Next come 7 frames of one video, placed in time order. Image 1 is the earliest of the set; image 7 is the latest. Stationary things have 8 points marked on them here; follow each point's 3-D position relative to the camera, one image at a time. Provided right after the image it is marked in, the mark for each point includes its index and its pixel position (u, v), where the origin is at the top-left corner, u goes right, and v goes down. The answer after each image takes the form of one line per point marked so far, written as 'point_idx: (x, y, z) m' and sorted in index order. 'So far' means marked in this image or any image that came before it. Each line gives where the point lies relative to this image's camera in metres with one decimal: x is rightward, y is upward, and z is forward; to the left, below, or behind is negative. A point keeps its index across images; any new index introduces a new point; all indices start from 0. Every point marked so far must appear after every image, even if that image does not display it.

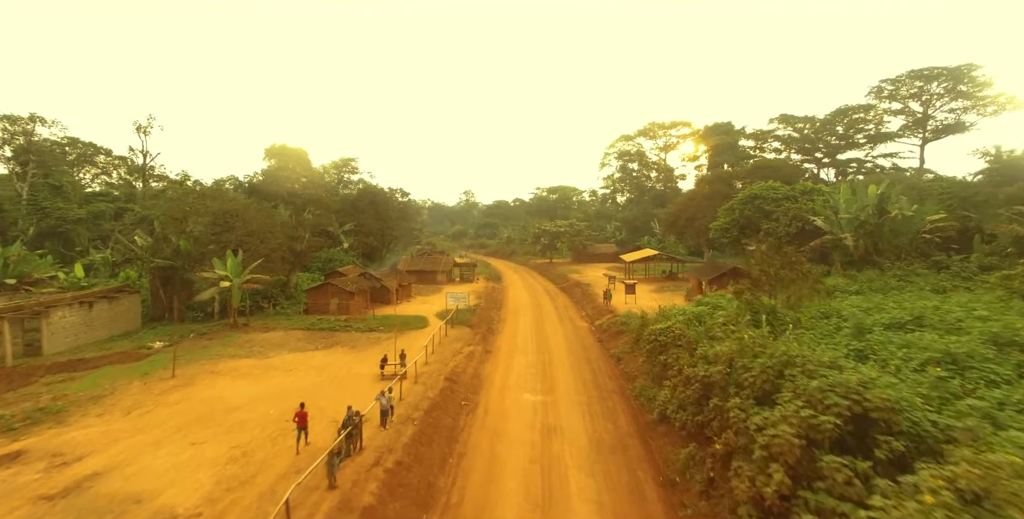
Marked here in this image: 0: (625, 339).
0: (+5.0, -3.6, +19.7) m
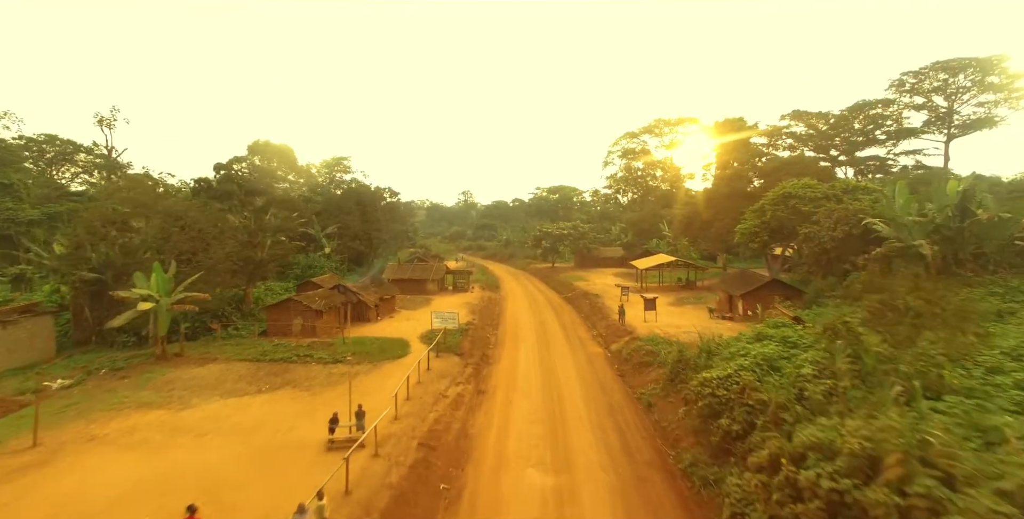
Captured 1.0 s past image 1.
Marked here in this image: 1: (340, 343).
0: (+5.0, -4.1, +15.6) m
1: (-7.6, -3.7, +19.8) m
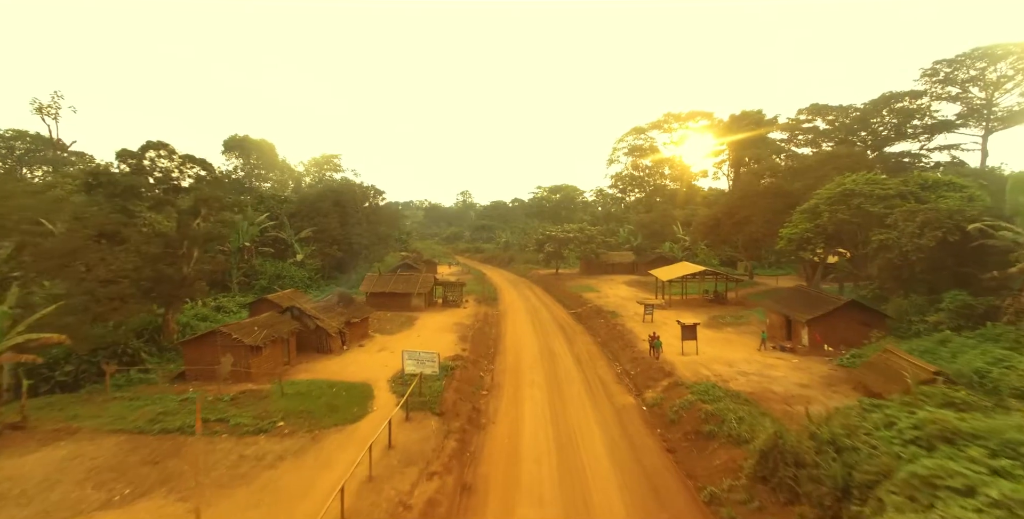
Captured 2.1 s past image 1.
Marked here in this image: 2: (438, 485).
0: (+5.0, -4.7, +10.3) m
1: (-7.5, -4.3, +14.4) m
2: (-1.6, -5.0, +10.0) m
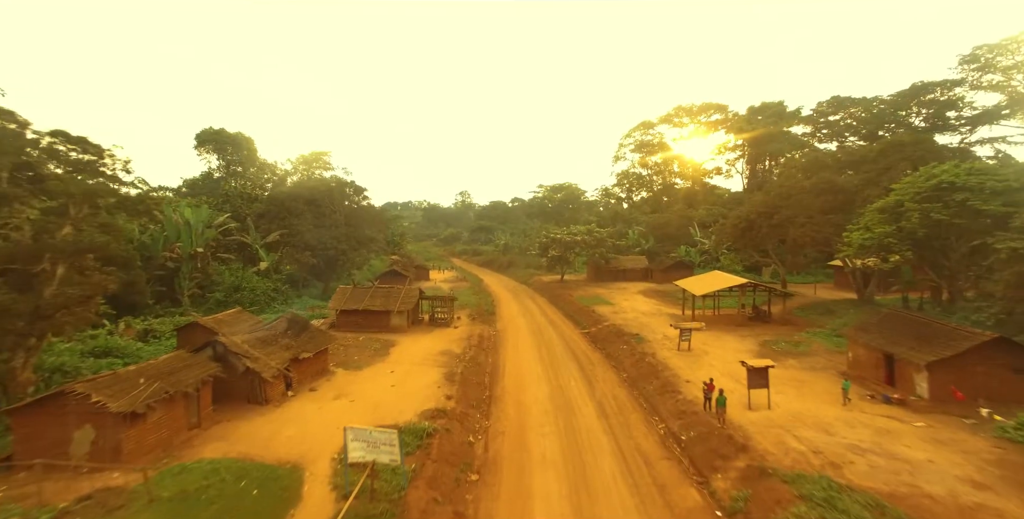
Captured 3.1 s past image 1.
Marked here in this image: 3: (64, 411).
0: (+5.0, -5.2, +4.9) m
1: (-7.5, -4.8, +9.1) m
2: (-1.6, -5.5, +4.7) m
3: (-10.4, -3.5, +10.5) m
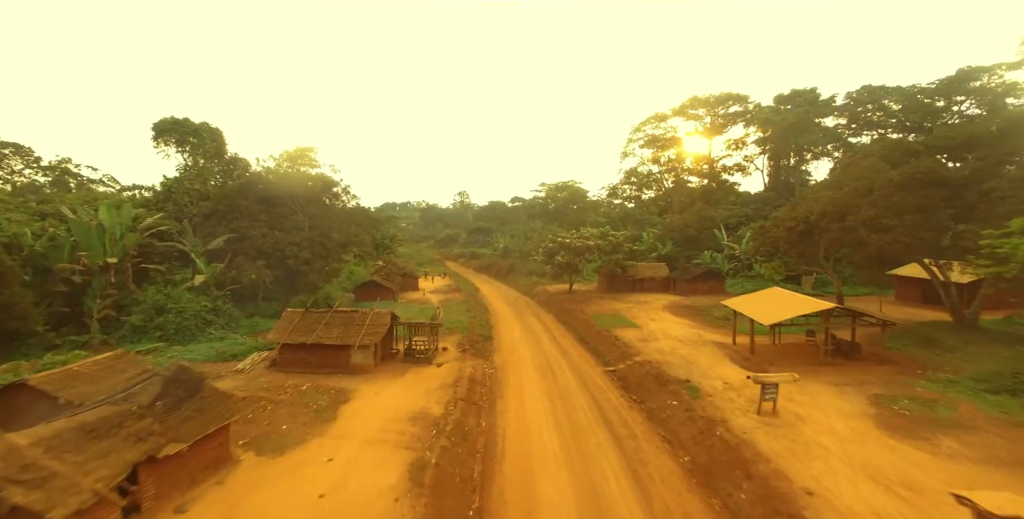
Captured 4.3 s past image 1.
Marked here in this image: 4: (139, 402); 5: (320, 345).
0: (+5.2, -5.9, -1.7) m
1: (-7.4, -5.5, +2.4) m
2: (-1.4, -6.2, -2.0) m
3: (-10.3, -4.2, +3.8) m
4: (-9.0, -3.4, +11.0) m
5: (-8.2, -3.6, +19.0) m
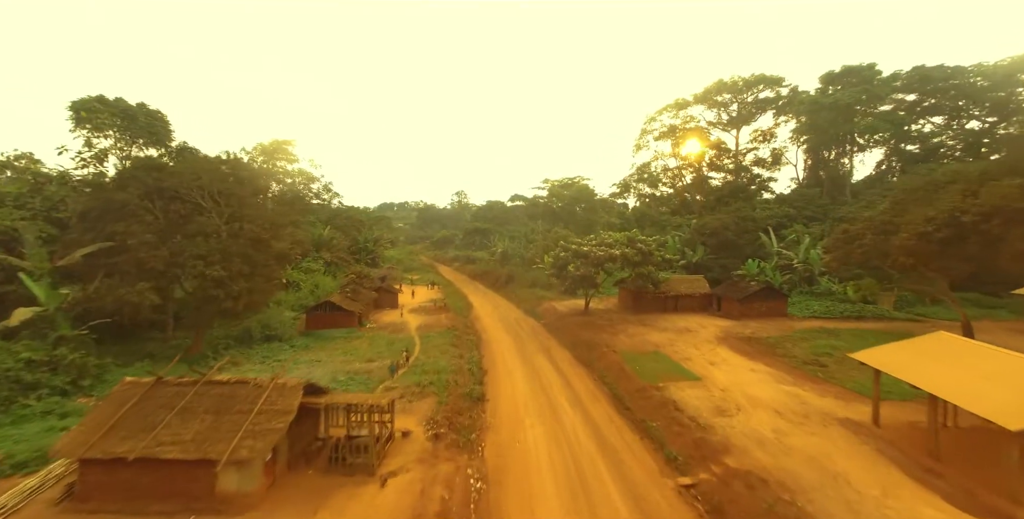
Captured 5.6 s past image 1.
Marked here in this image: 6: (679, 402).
0: (+5.3, -6.8, -10.9) m
1: (-7.2, -6.4, -6.8) m
2: (-1.3, -7.1, -11.2) m
3: (-10.1, -5.0, -5.4) m
4: (-8.9, -4.3, +1.8) m
5: (-8.0, -4.5, +9.8) m
6: (+6.4, -5.2, +17.1) m
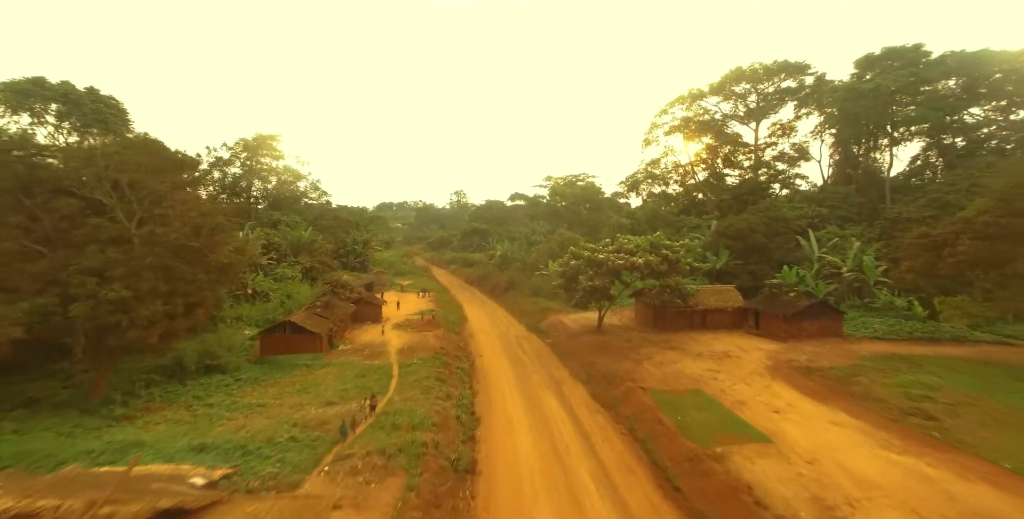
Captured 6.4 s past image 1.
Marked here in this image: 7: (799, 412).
0: (+5.4, -7.3, -16.3) m
1: (-7.2, -6.9, -12.2) m
2: (-1.2, -7.6, -16.6) m
3: (-10.1, -5.6, -10.8) m
4: (-8.8, -4.9, -3.5) m
5: (-8.0, -5.0, +4.4) m
6: (+6.4, -5.8, +11.8) m
7: (+10.5, -5.5, +16.4) m
